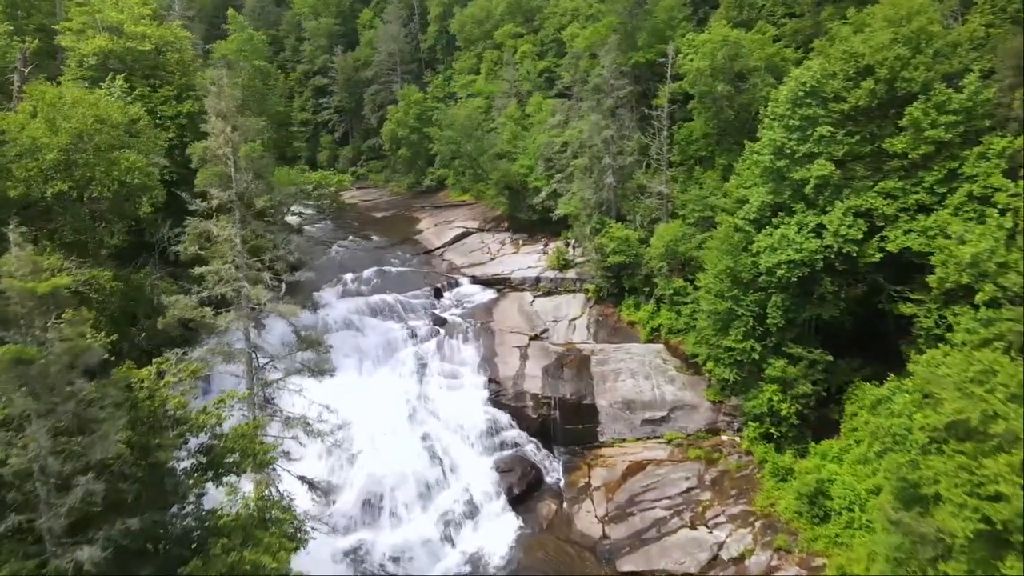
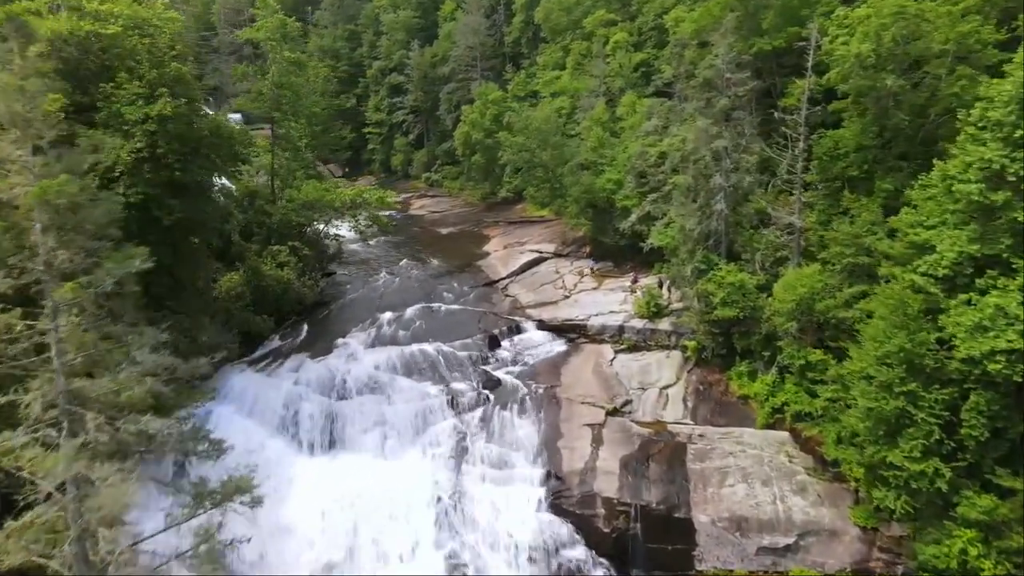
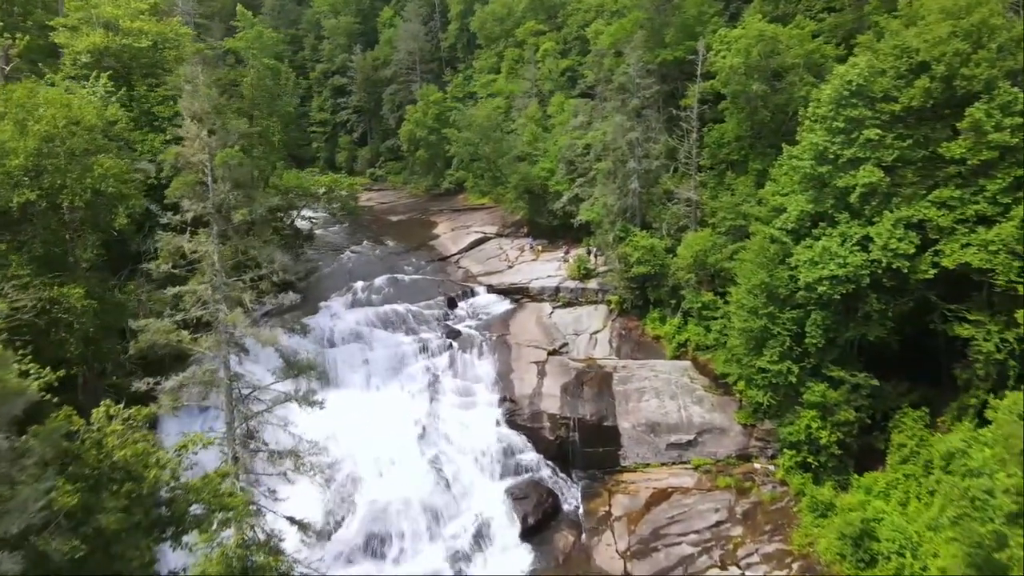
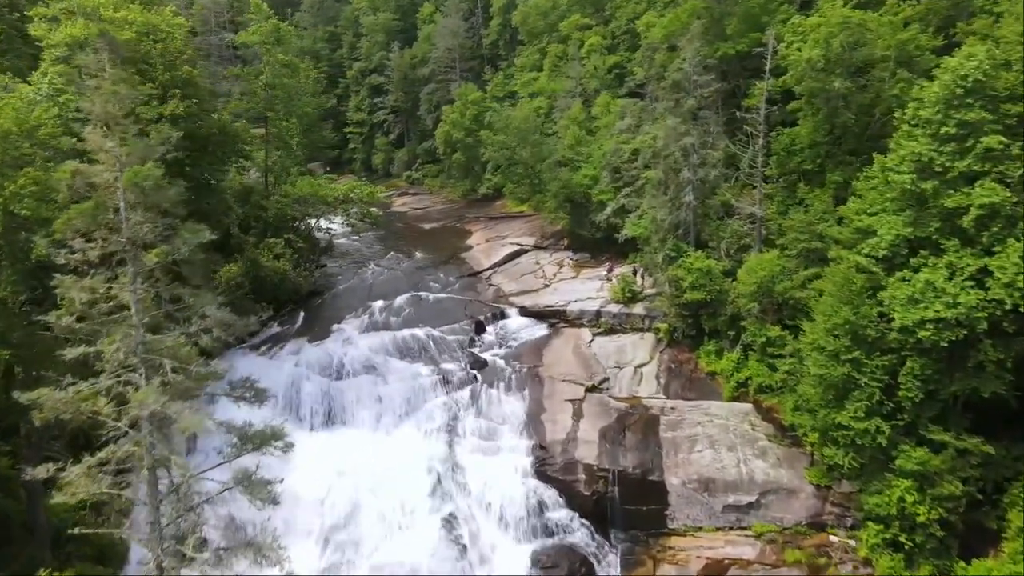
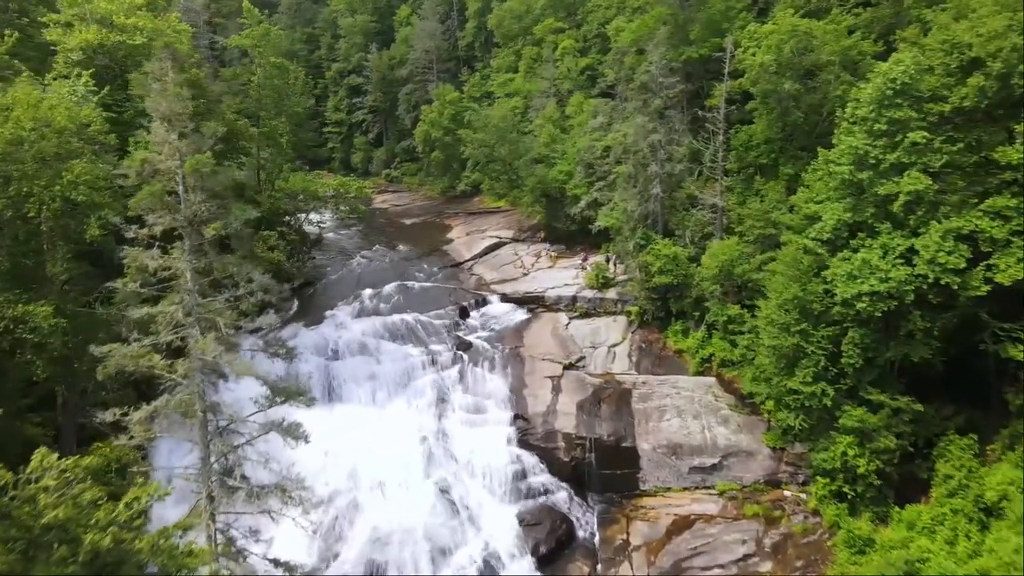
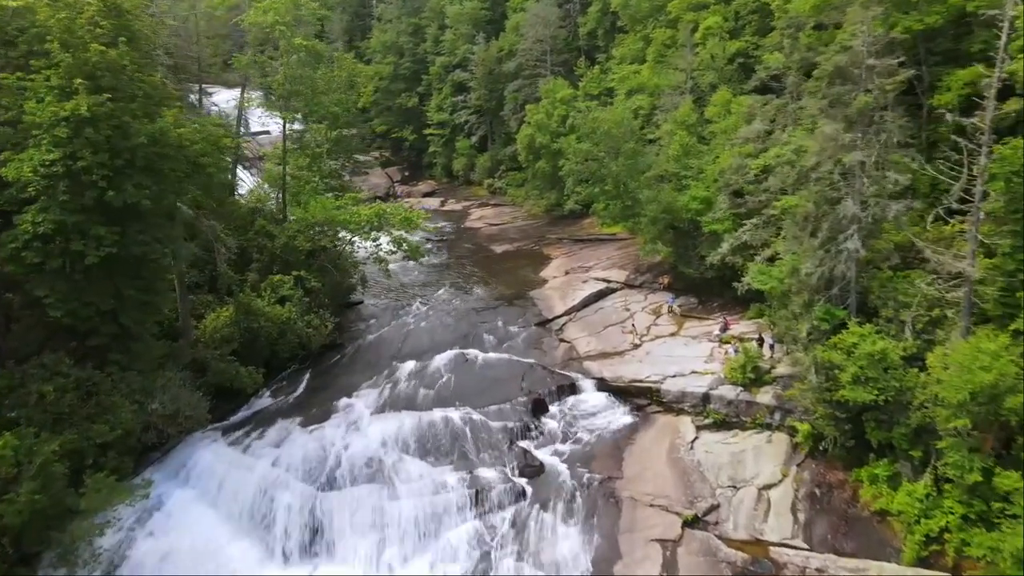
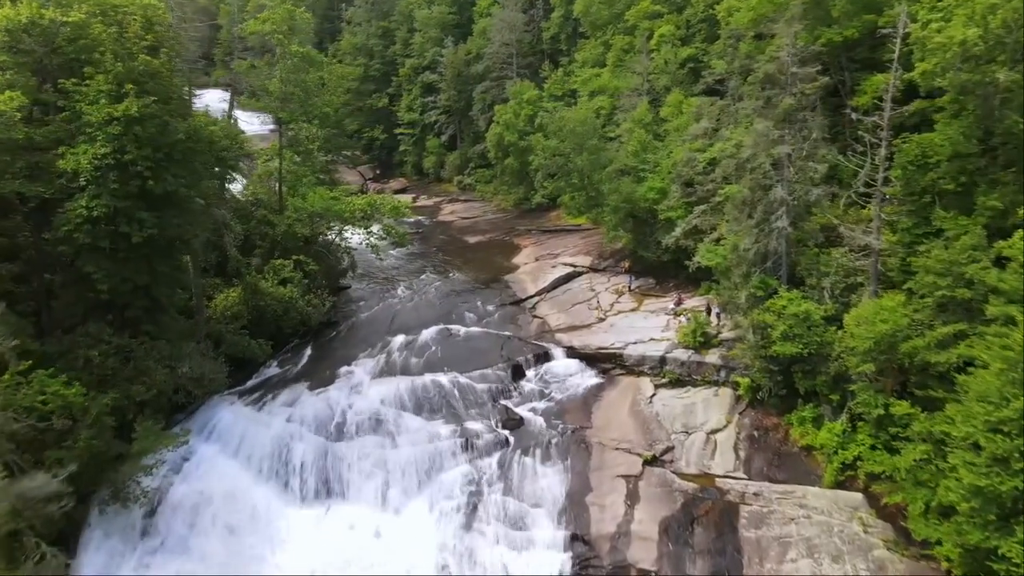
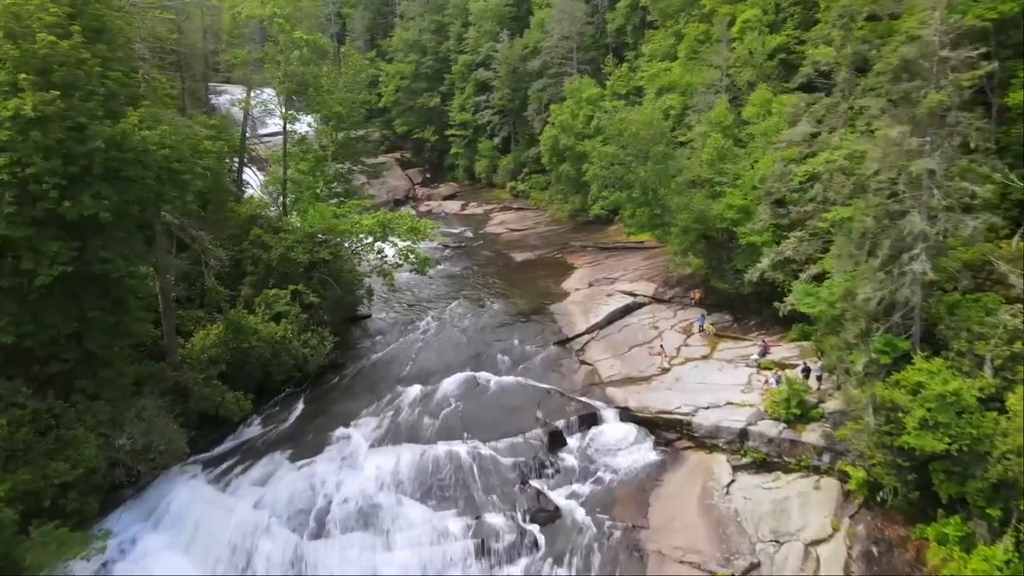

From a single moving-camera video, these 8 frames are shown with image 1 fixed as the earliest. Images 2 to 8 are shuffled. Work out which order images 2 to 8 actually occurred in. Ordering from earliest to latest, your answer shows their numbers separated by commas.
3, 5, 4, 2, 7, 6, 8
